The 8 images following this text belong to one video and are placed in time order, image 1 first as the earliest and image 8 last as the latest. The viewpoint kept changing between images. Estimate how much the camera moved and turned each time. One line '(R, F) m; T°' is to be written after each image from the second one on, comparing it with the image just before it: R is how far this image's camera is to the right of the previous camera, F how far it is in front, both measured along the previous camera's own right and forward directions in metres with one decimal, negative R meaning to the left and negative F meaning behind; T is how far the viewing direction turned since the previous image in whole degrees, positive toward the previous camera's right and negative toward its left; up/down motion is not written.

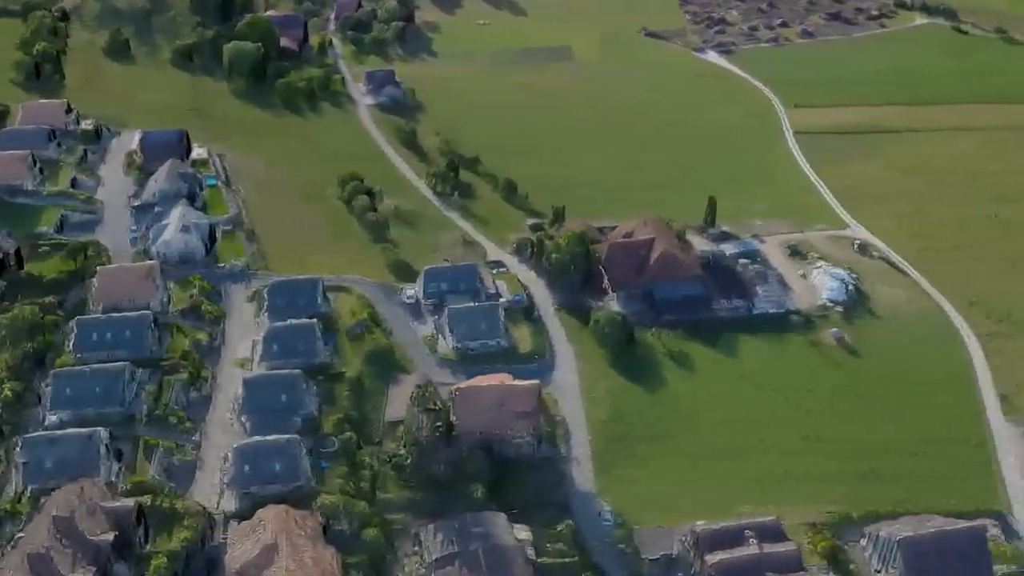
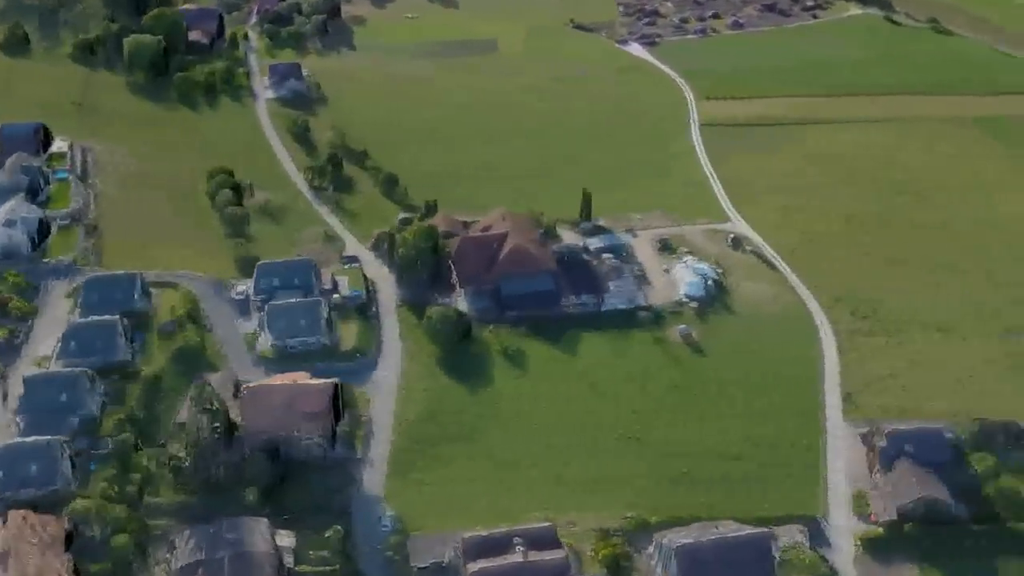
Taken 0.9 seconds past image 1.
(+8.8, +2.1) m; -1°
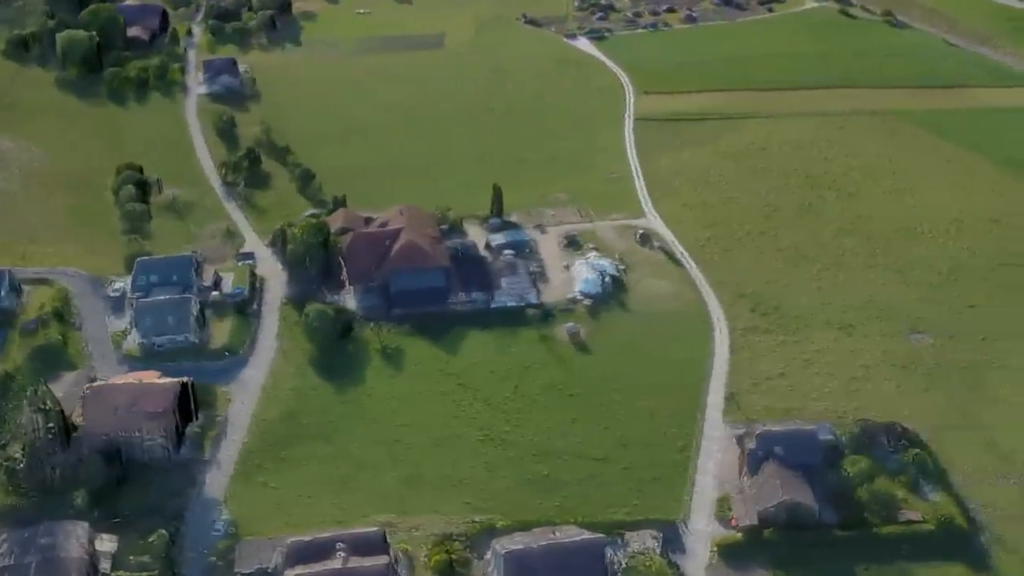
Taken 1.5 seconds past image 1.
(+6.3, +1.5) m; -1°
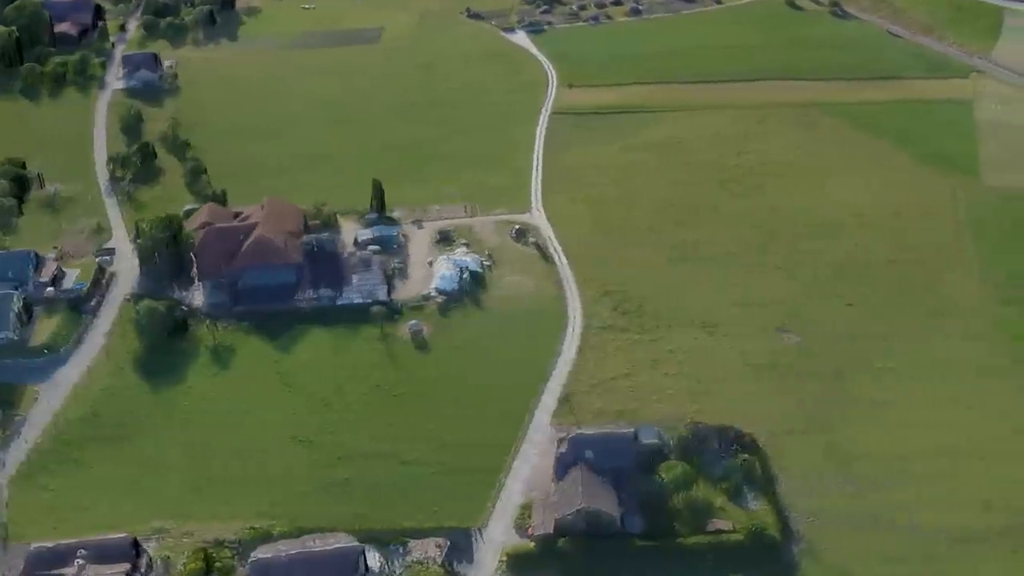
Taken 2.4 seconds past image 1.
(+8.8, +2.2) m; -2°
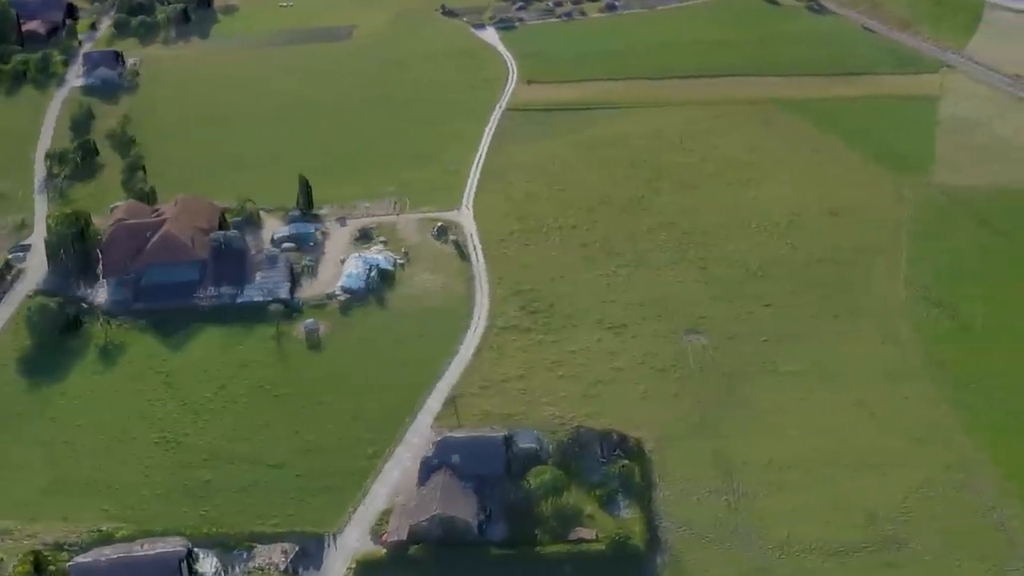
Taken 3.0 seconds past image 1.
(+6.3, +1.6) m; -2°
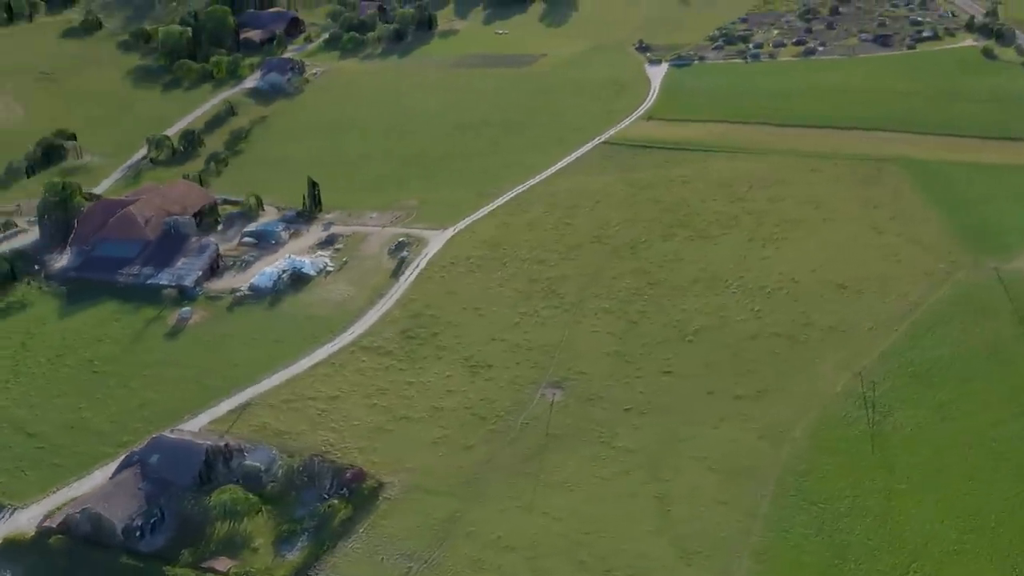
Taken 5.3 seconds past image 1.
(+21.5, +8.5) m; -21°
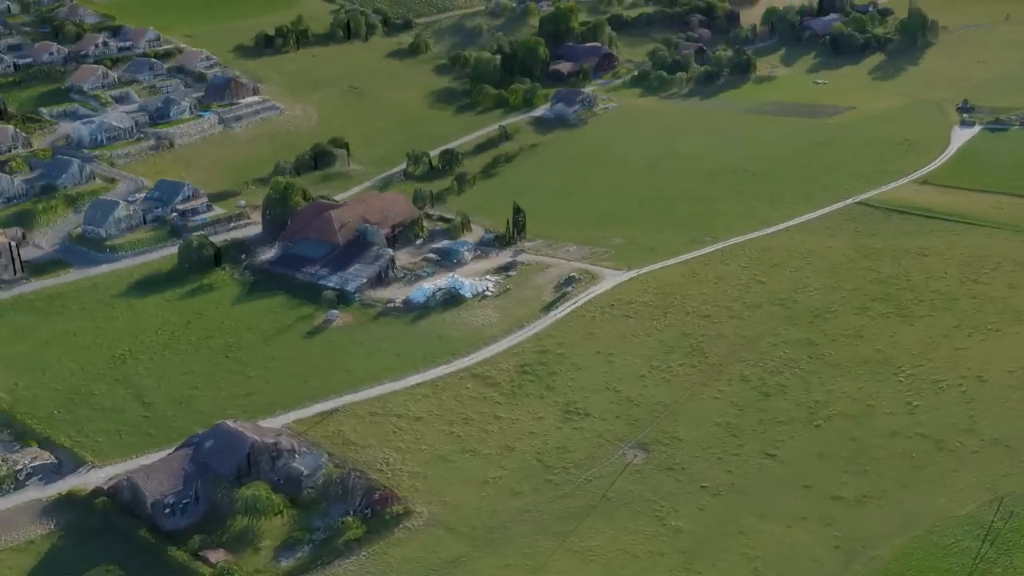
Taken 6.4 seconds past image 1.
(+10.2, +4.2) m; -20°
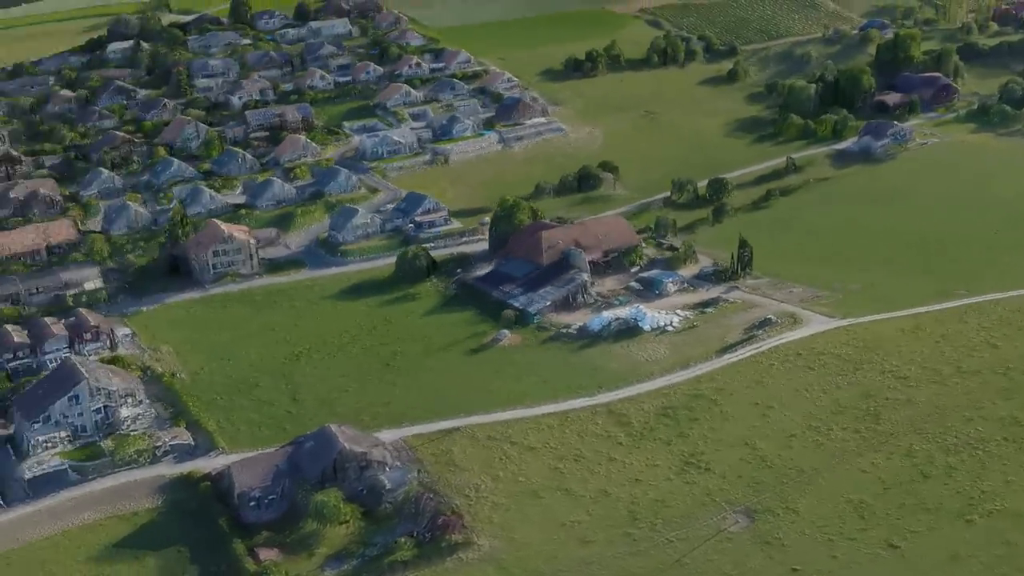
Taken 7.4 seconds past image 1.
(+9.3, +4.1) m; -20°
